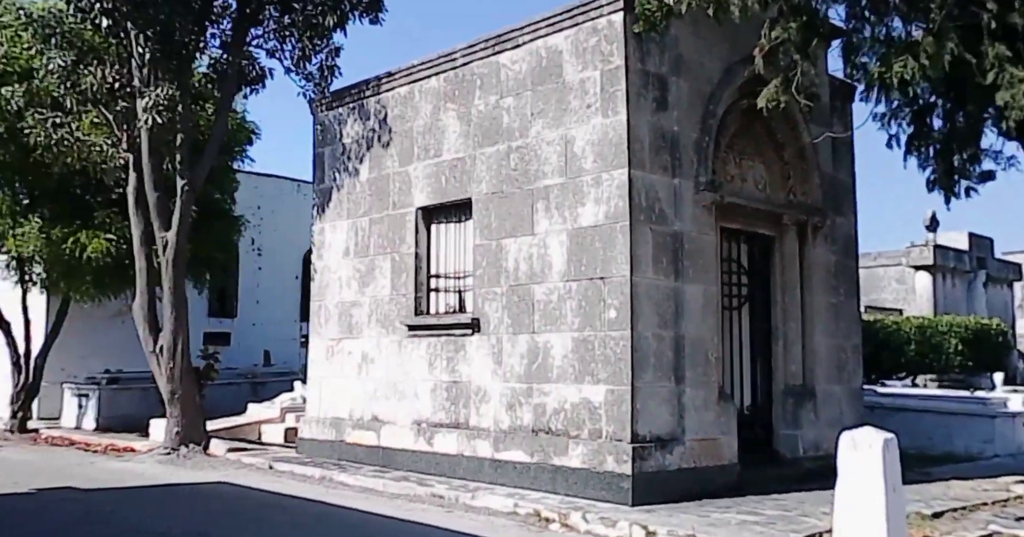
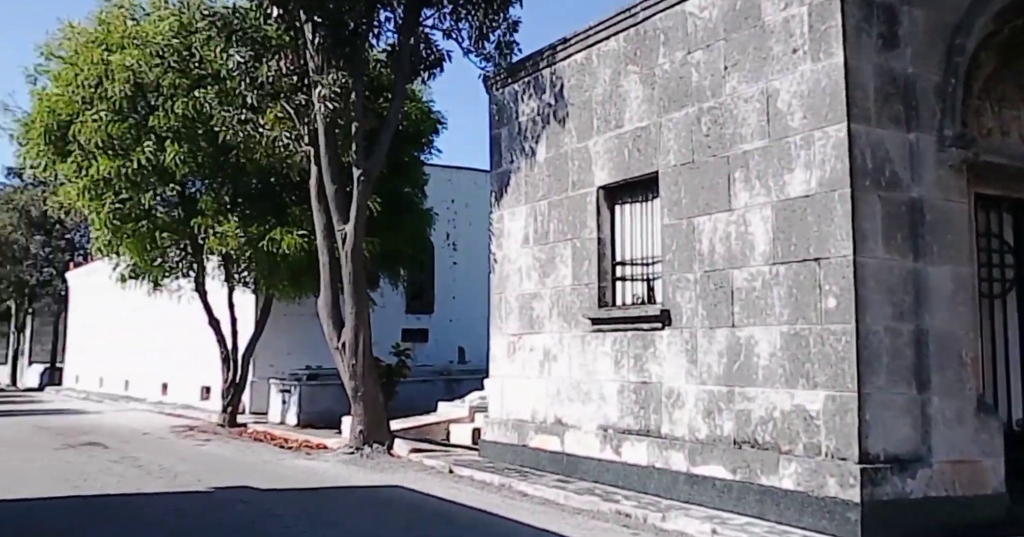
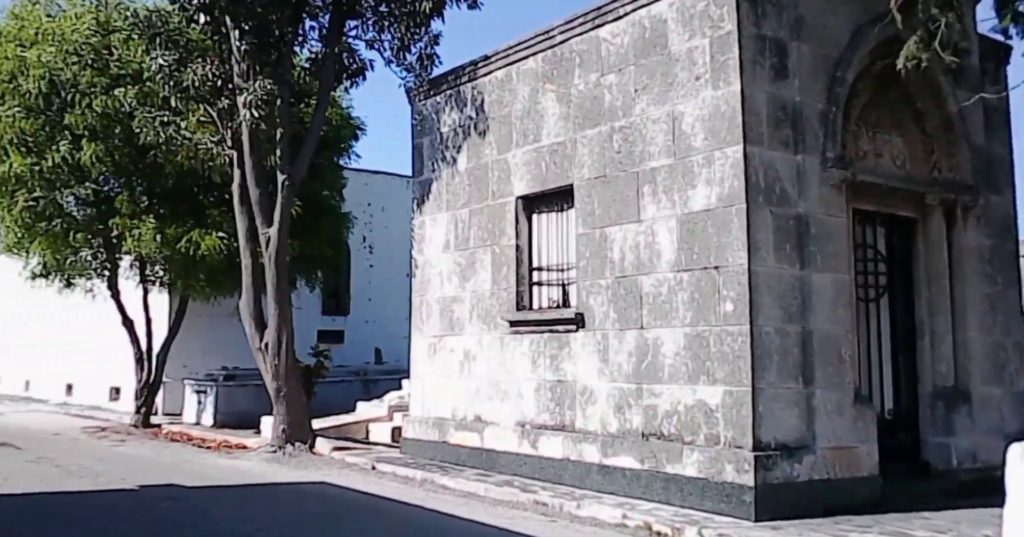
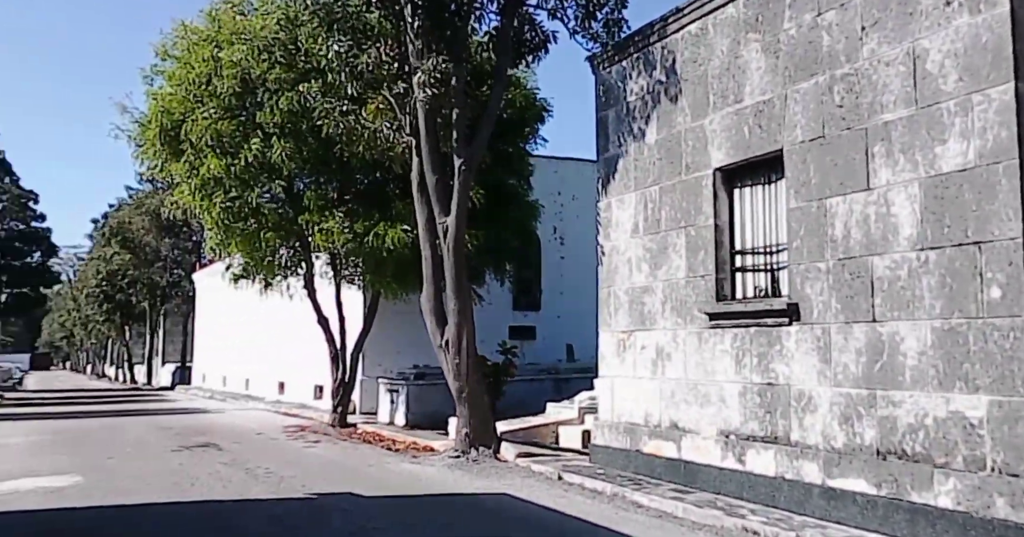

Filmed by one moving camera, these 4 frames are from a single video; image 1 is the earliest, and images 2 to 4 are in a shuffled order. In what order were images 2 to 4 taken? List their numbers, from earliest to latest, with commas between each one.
3, 2, 4
